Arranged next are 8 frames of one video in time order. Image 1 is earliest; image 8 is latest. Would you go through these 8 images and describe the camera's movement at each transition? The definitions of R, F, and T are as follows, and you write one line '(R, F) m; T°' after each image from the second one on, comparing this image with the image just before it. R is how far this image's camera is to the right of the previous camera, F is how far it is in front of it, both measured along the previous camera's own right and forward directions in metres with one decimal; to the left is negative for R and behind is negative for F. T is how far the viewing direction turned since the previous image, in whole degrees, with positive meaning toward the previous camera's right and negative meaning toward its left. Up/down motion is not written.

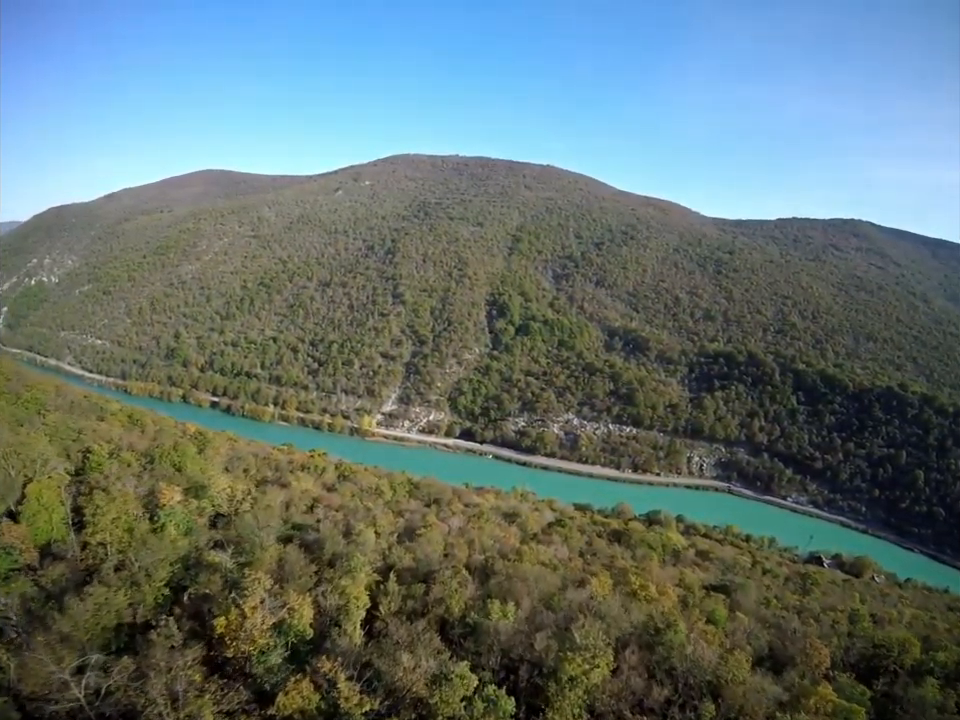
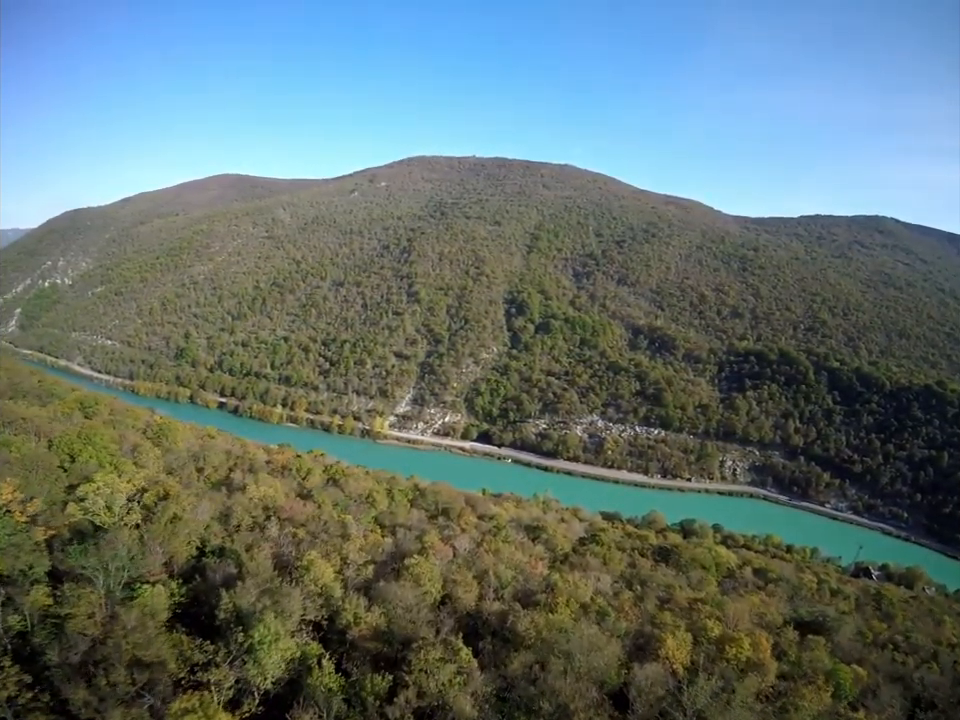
(0.0, +2.0) m; -2°
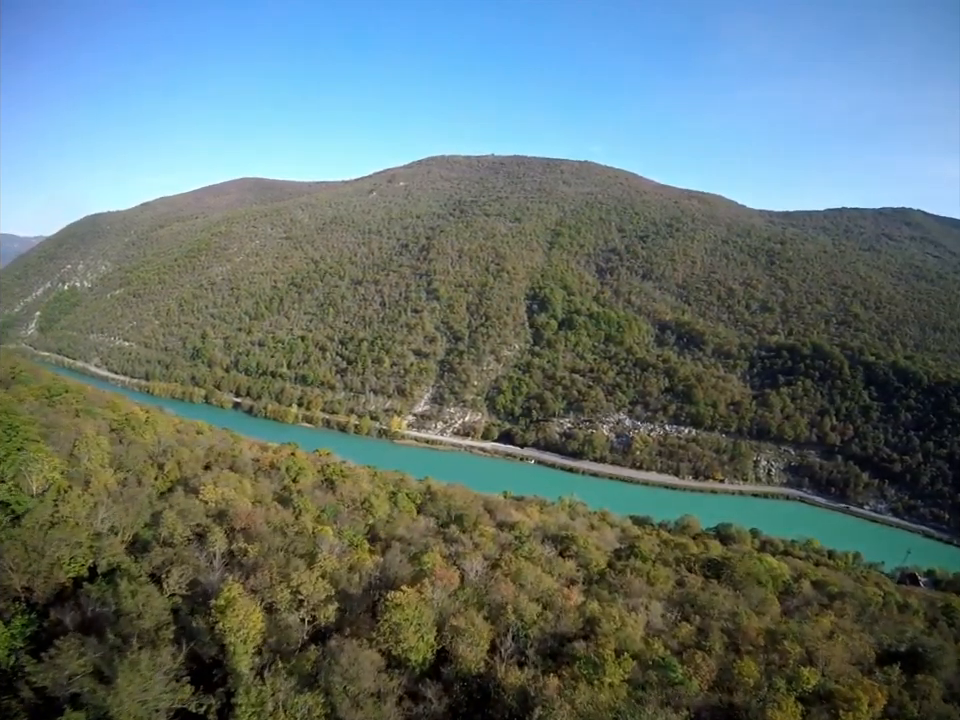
(+0.1, +1.3) m; -2°
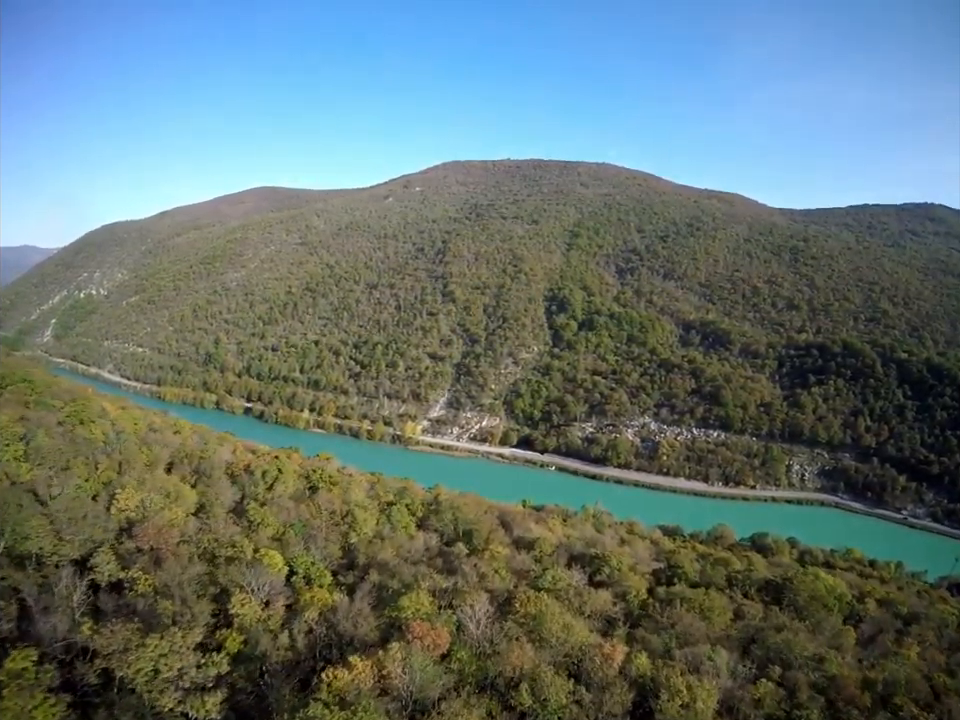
(+0.1, +1.3) m; -2°
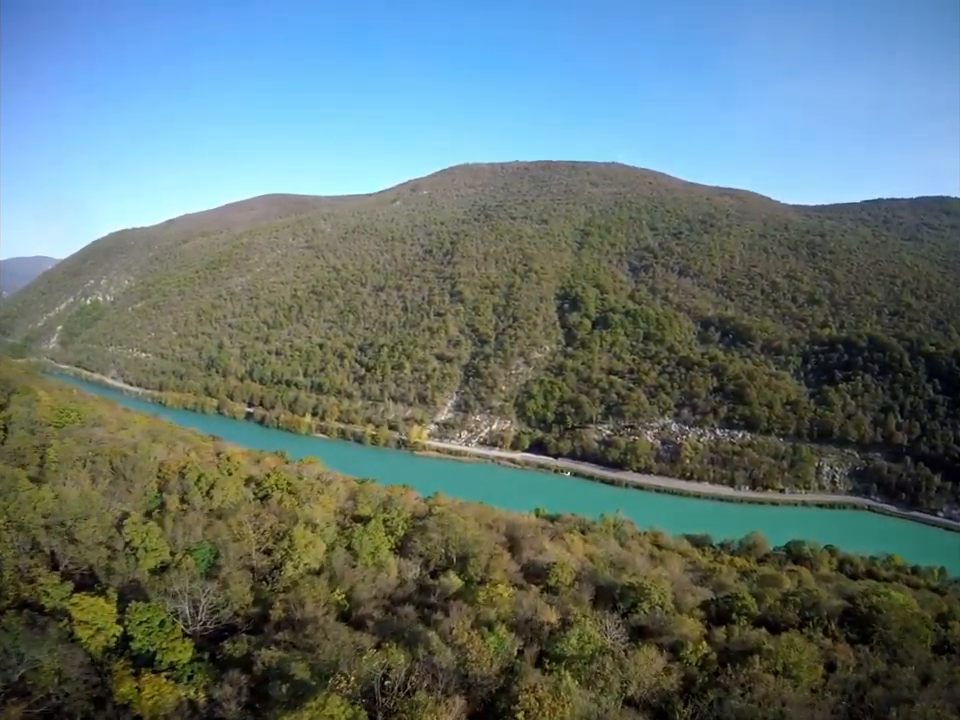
(+0.1, +1.6) m; -1°
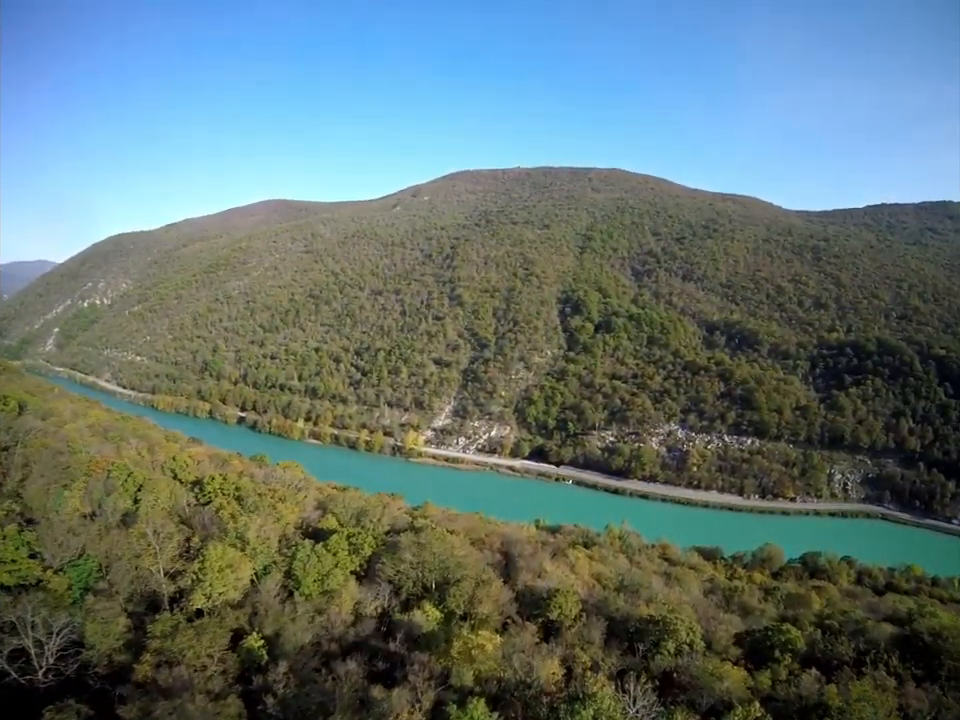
(+0.1, +1.0) m; 0°
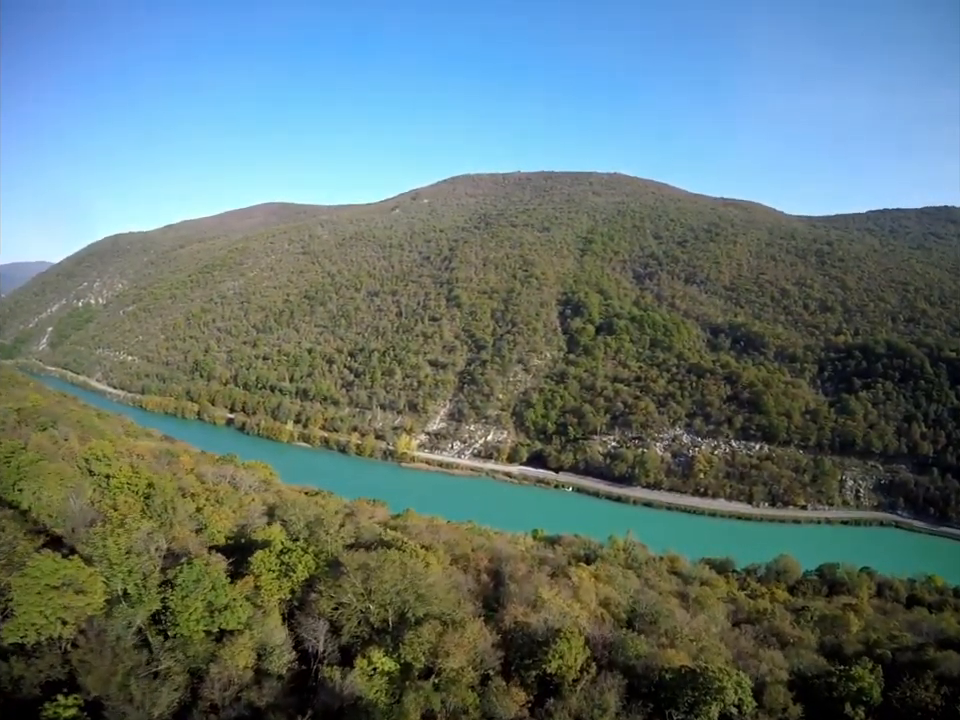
(+0.1, +1.2) m; 0°
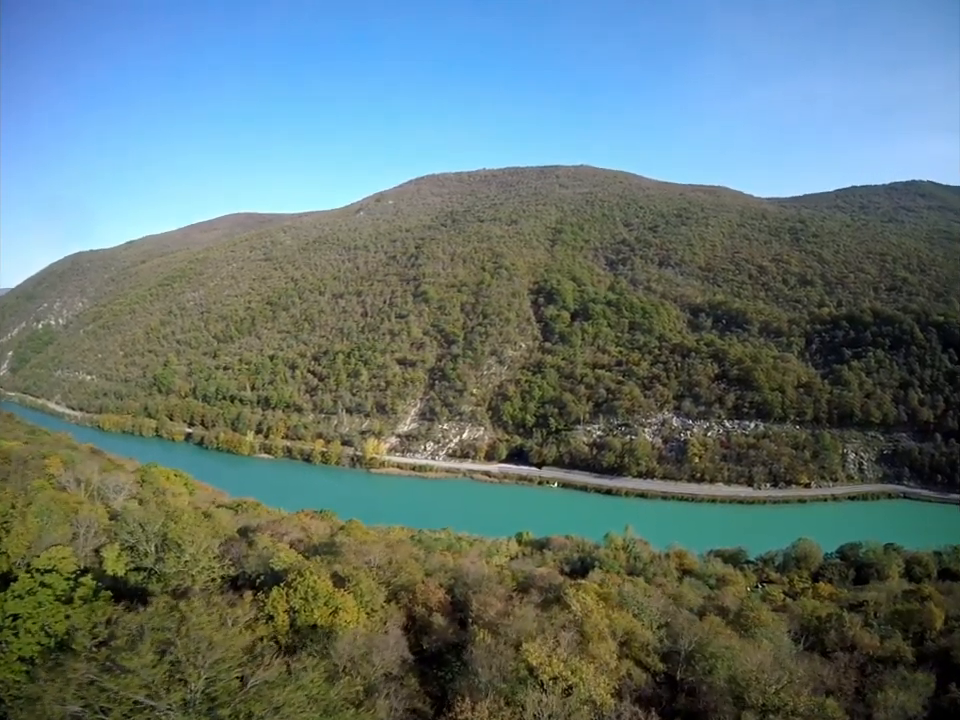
(+0.2, +2.0) m; +2°
